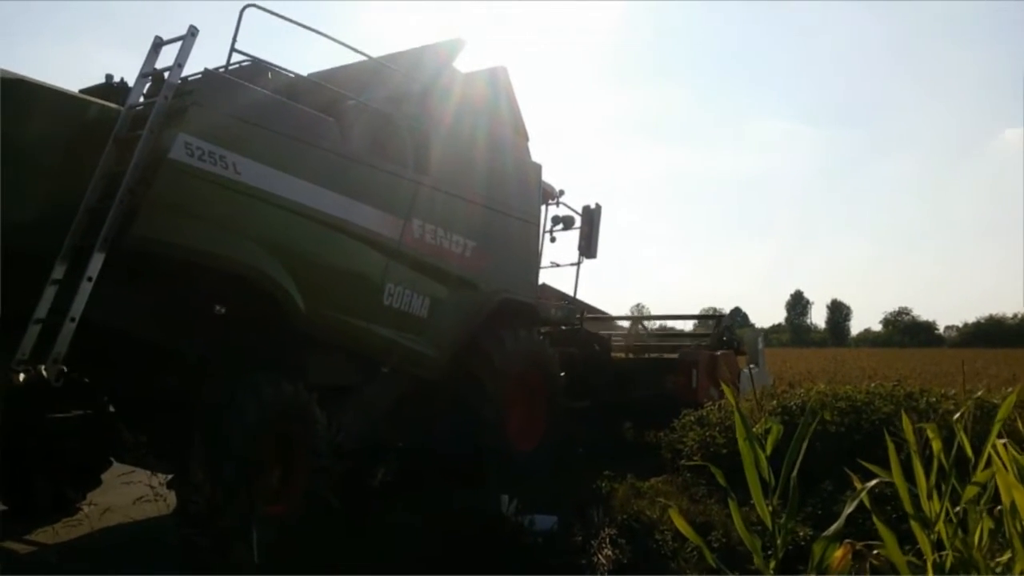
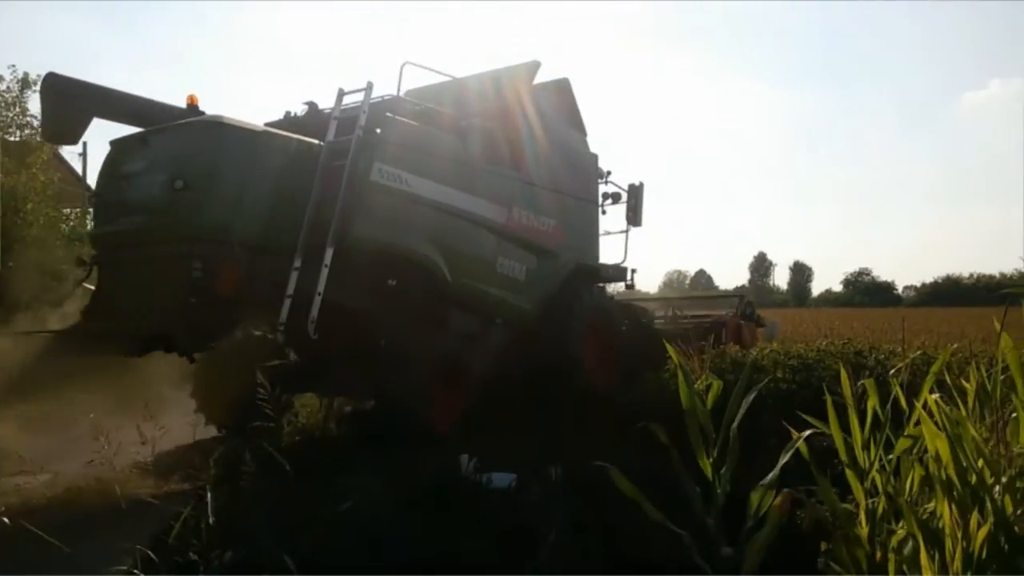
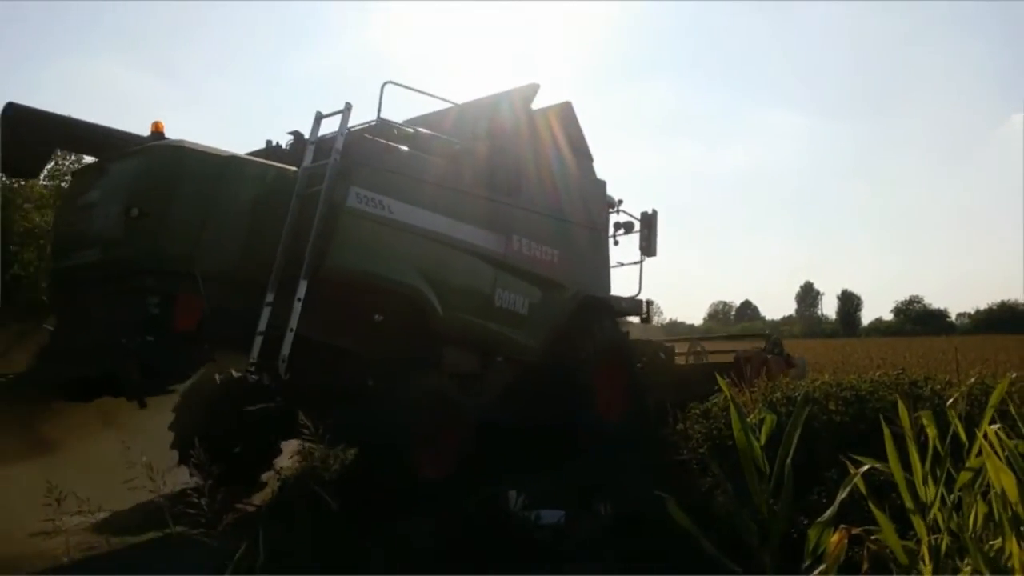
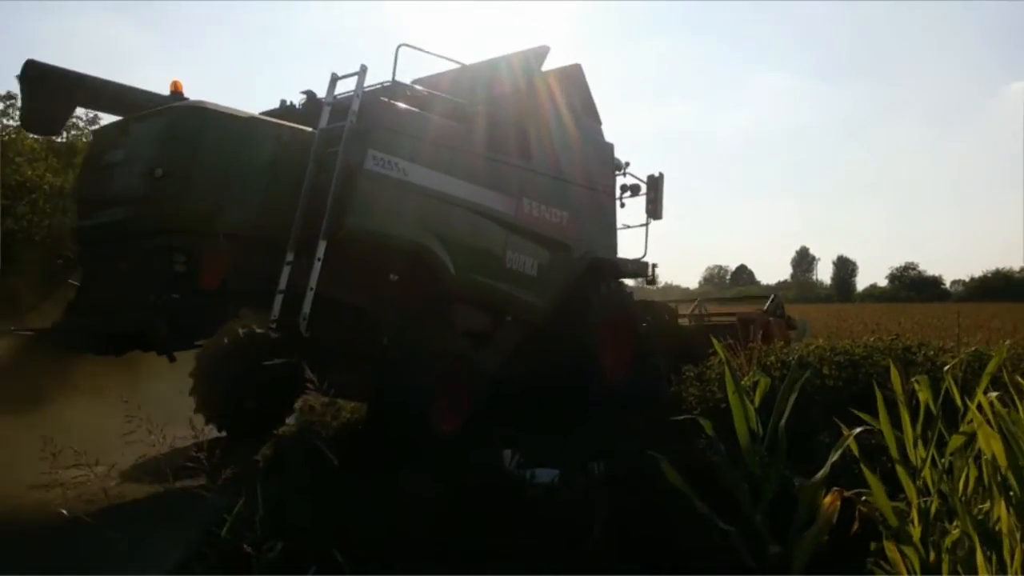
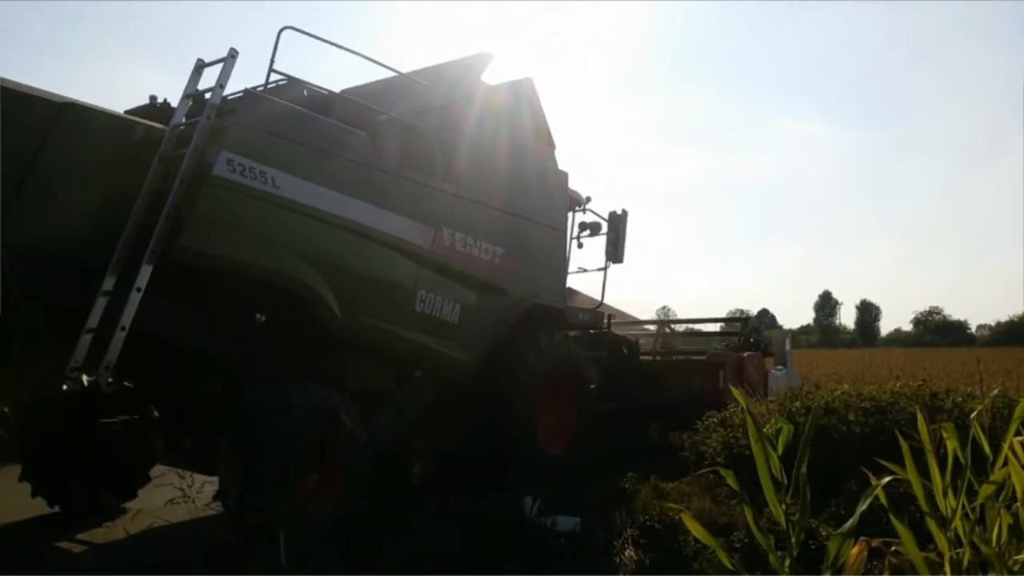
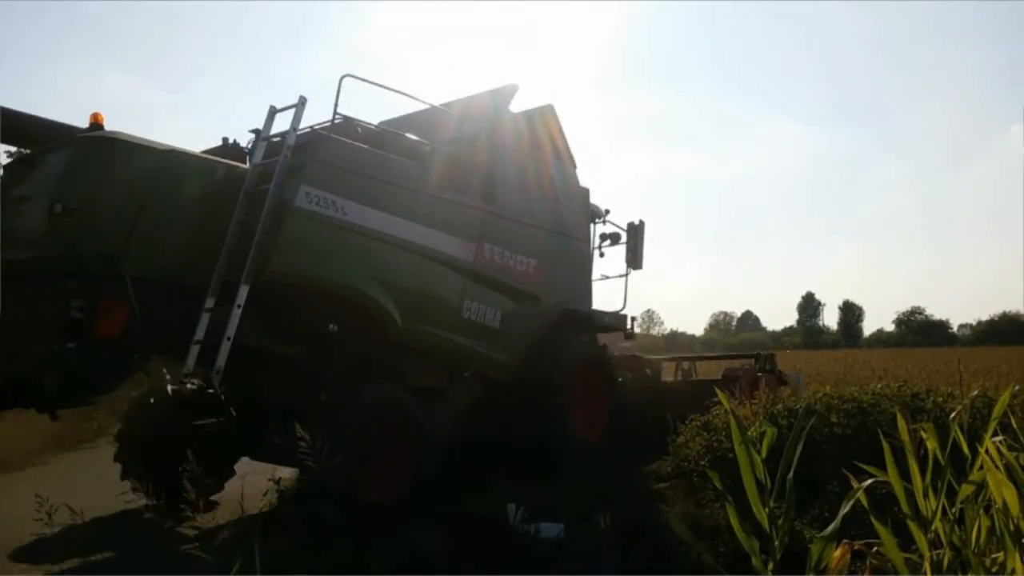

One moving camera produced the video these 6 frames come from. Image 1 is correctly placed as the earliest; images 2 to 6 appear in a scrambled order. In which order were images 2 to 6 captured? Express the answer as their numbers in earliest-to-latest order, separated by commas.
5, 6, 3, 4, 2
